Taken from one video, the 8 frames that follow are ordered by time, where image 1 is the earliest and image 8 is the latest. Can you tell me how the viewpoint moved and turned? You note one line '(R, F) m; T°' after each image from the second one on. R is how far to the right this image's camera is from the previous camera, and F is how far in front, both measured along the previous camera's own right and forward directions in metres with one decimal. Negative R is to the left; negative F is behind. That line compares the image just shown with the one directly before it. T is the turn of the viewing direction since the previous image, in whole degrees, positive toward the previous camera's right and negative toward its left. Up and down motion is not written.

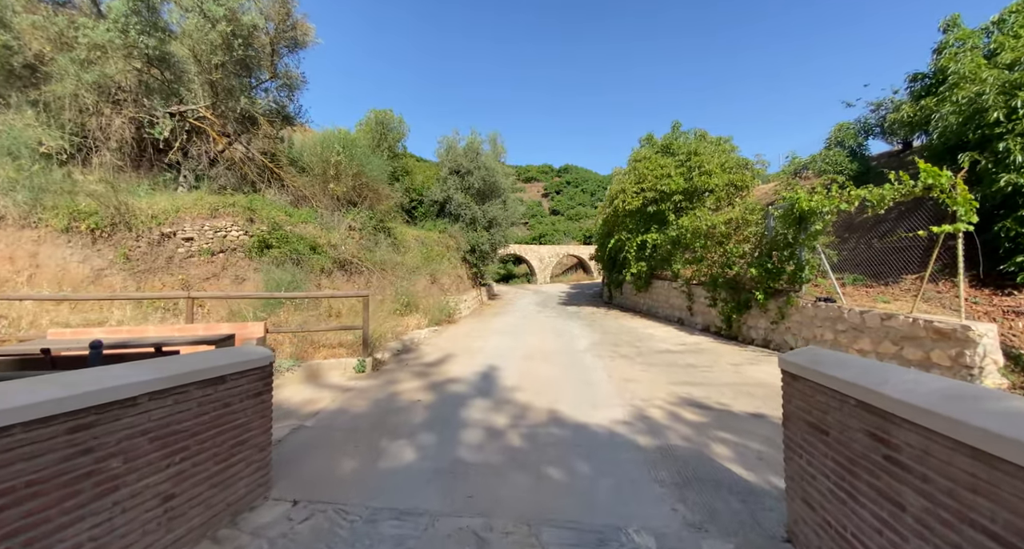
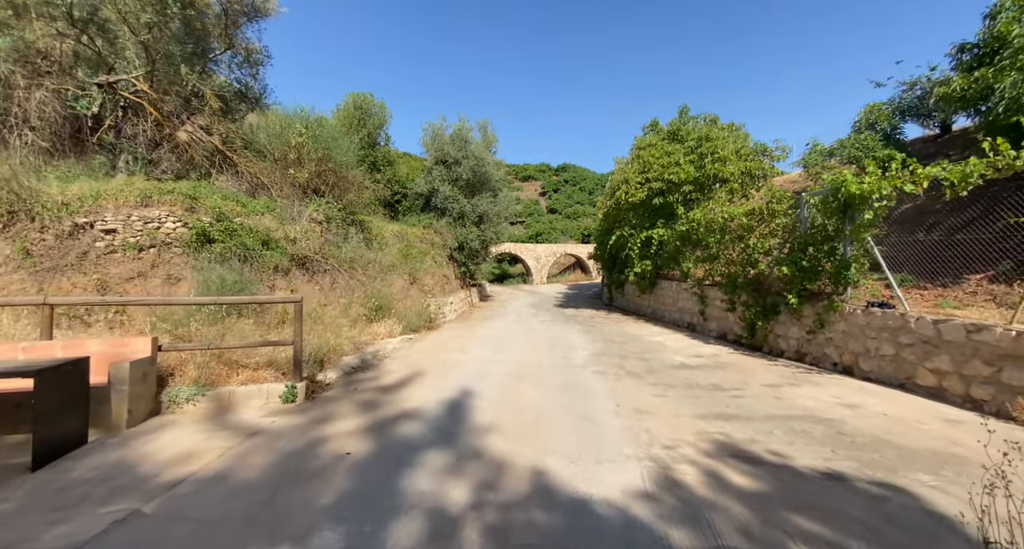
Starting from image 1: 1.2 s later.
(+0.2, +1.4) m; 0°
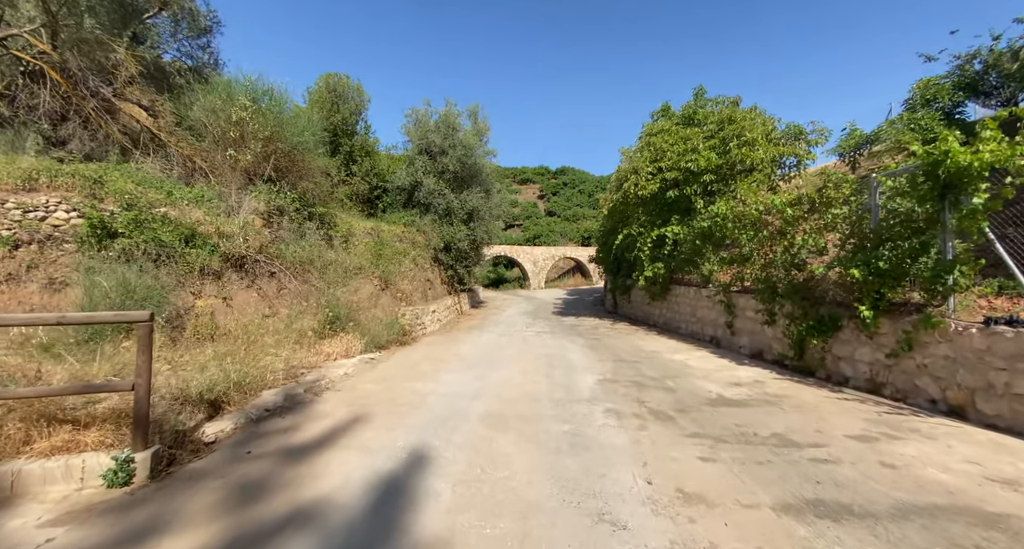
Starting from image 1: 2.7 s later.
(+0.2, +1.7) m; 0°
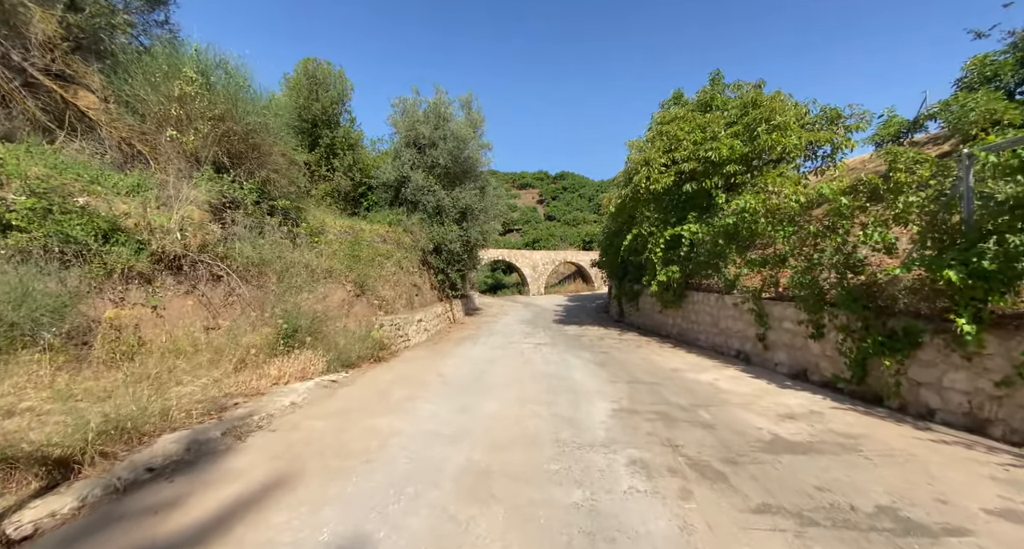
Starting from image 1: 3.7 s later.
(+0.1, +1.3) m; 0°
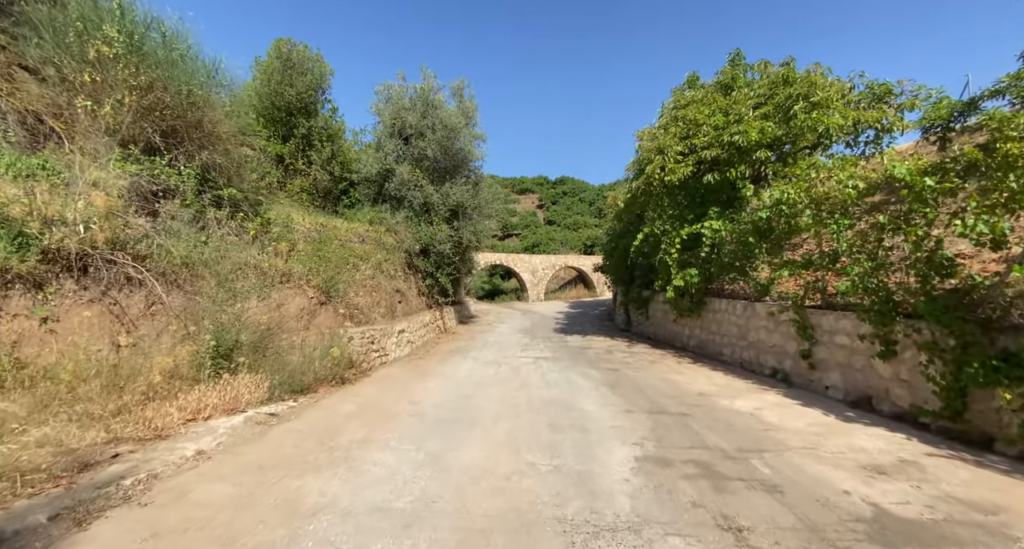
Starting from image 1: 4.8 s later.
(+0.1, +1.3) m; 0°
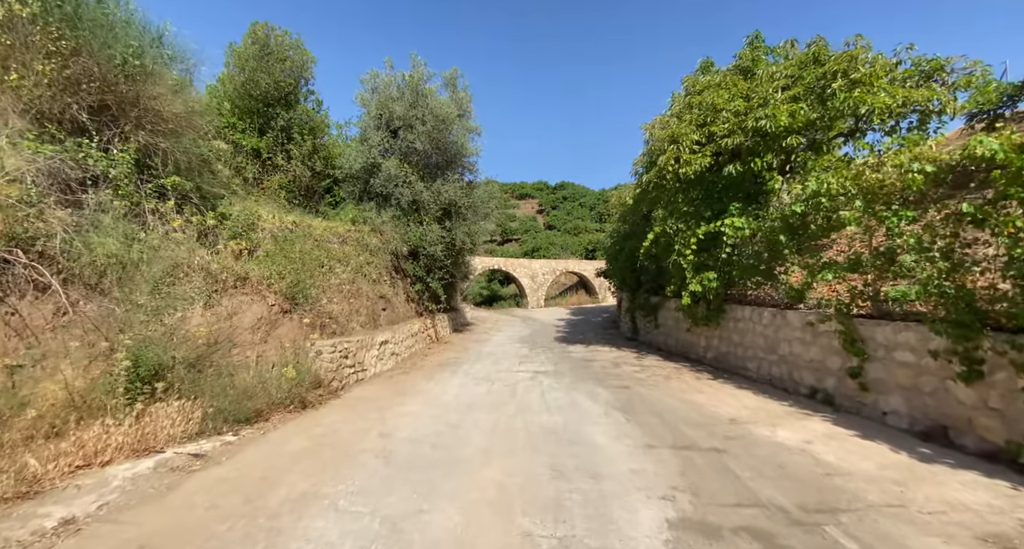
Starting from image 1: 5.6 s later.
(+0.1, +1.0) m; 0°
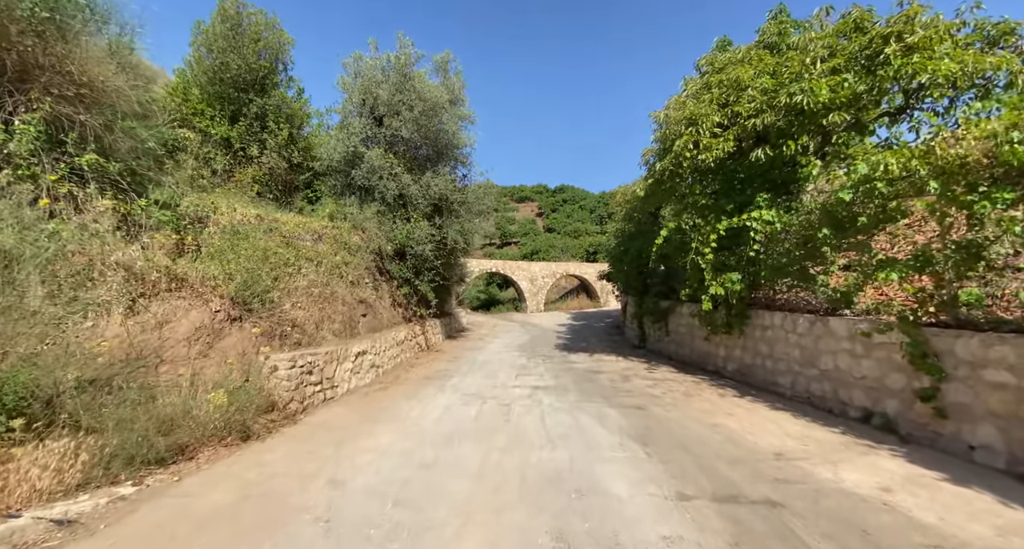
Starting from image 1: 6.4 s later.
(+0.1, +1.0) m; 0°
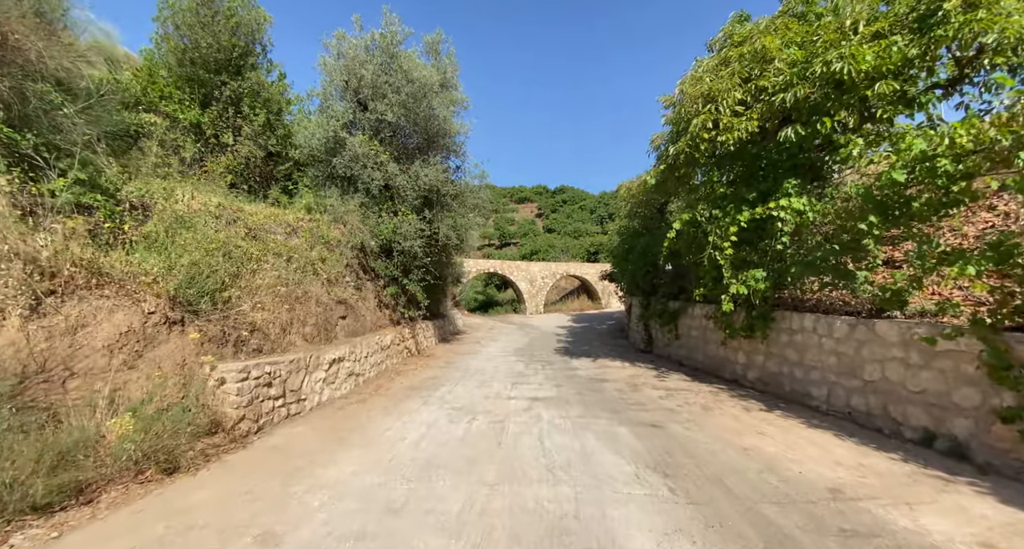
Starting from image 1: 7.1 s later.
(+0.1, +0.8) m; 0°
